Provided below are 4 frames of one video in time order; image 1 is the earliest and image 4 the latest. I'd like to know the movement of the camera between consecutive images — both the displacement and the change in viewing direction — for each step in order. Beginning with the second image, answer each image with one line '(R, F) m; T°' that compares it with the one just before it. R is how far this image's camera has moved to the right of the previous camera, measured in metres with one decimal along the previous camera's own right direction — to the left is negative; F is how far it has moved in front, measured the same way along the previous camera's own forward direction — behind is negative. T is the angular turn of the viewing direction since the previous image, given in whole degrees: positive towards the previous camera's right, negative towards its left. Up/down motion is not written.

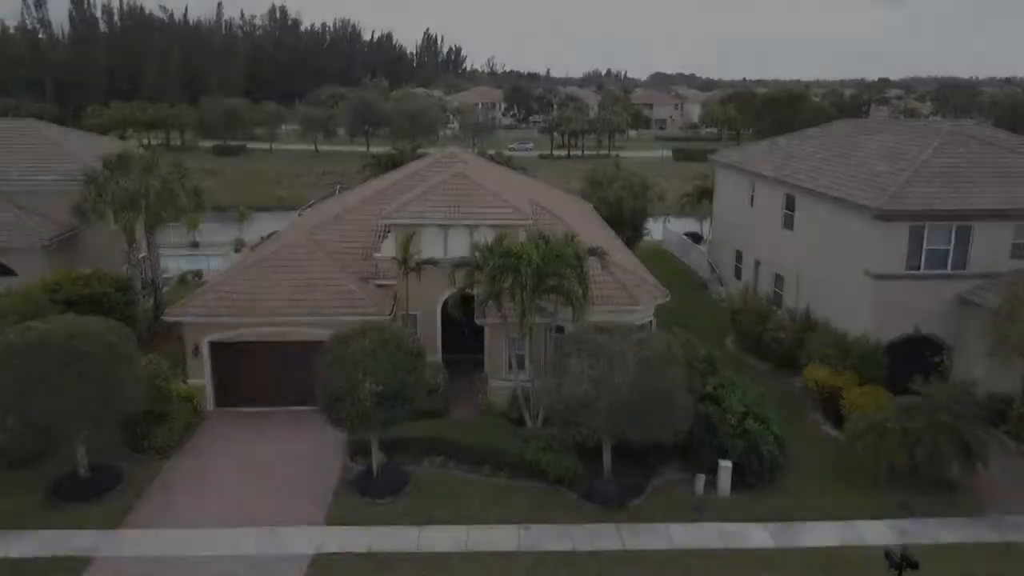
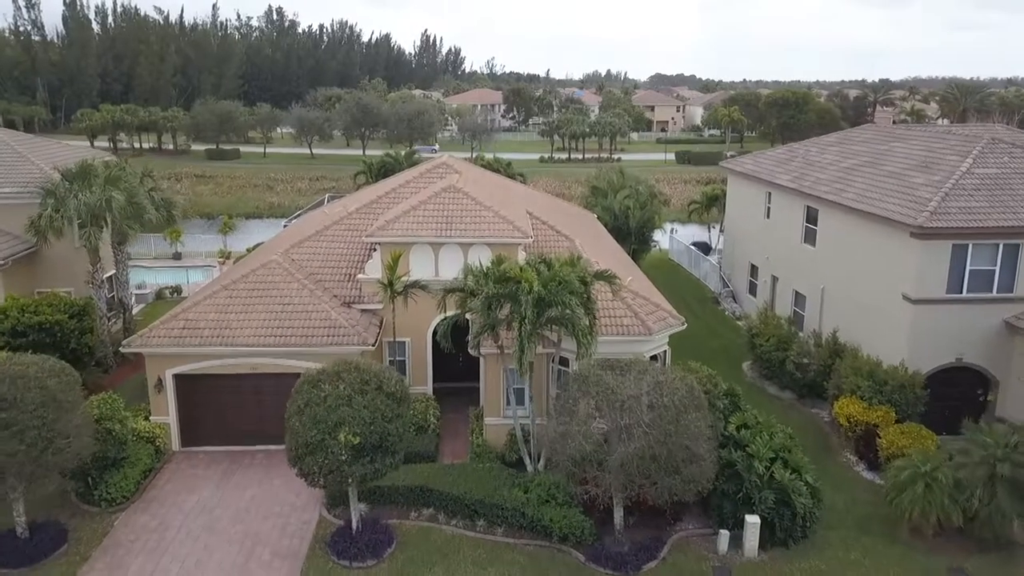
(+0.1, +2.2) m; 0°
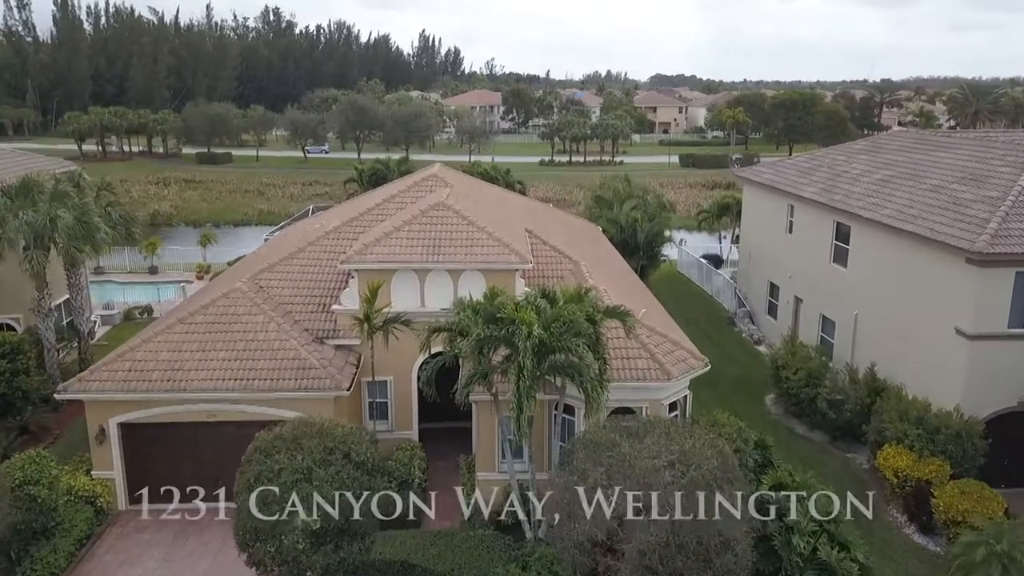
(+0.1, +2.6) m; 0°
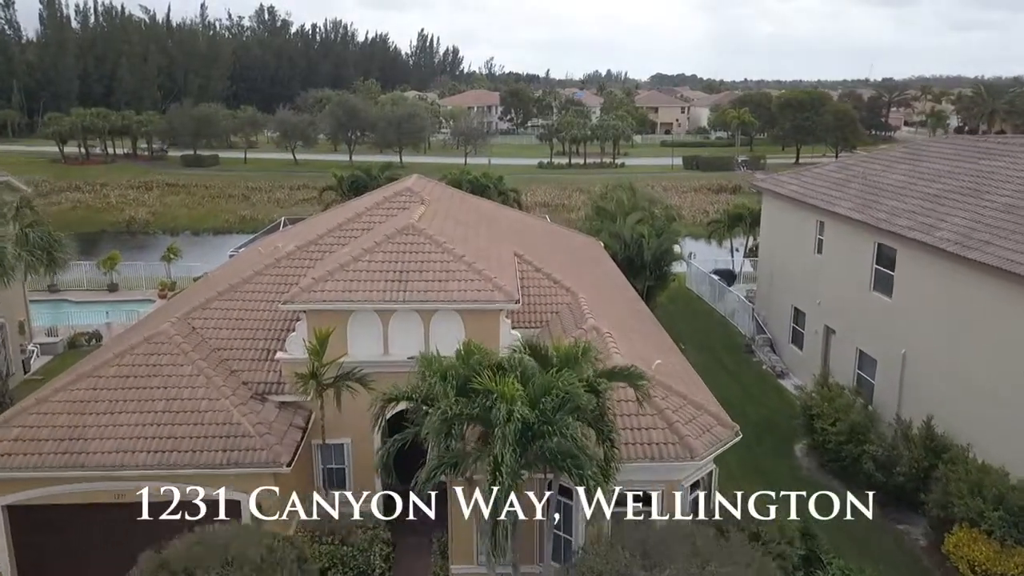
(+0.4, +3.3) m; 0°
